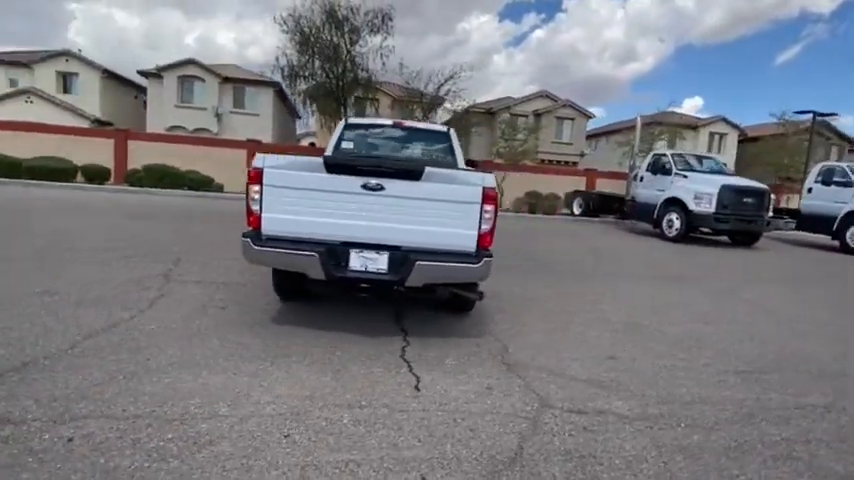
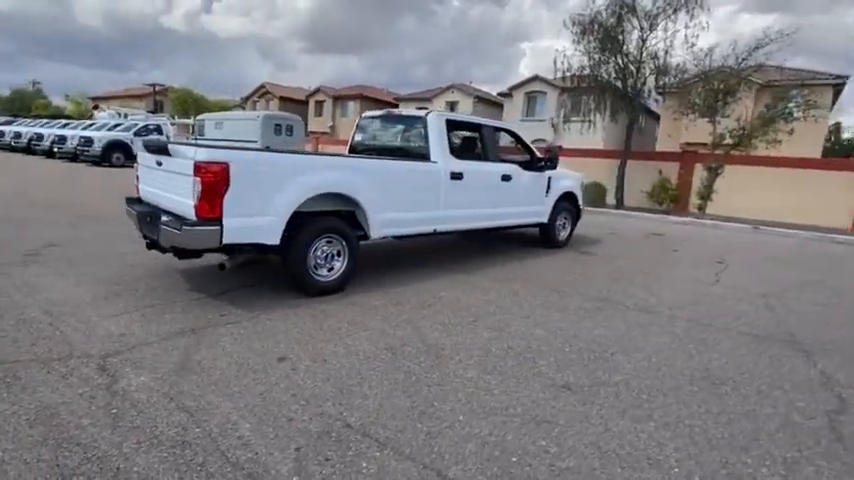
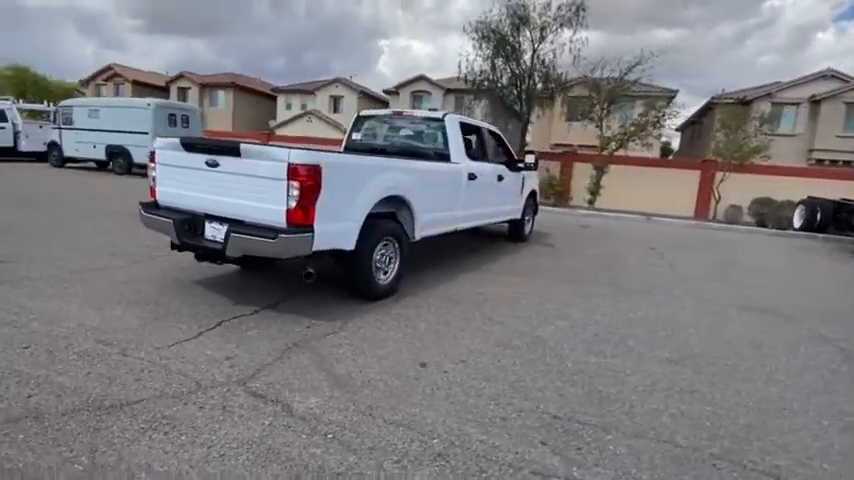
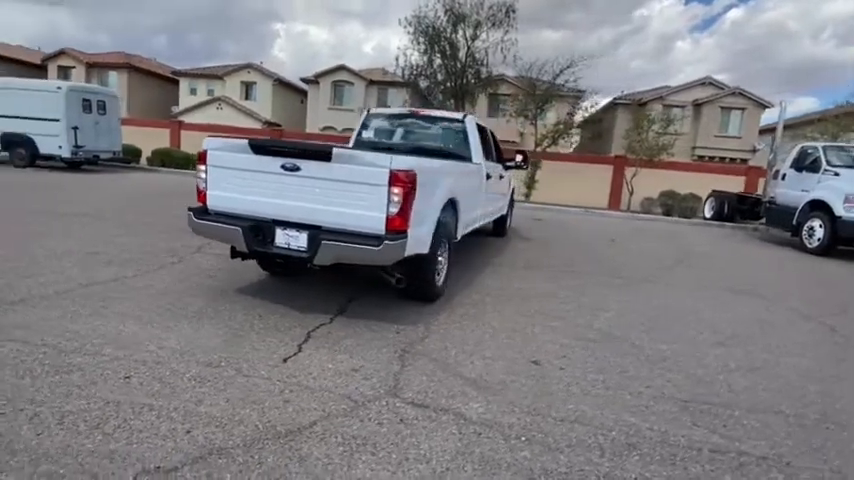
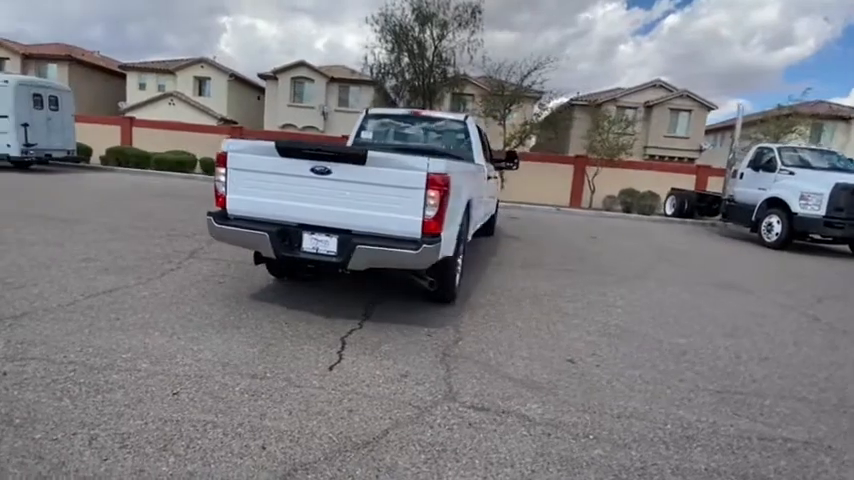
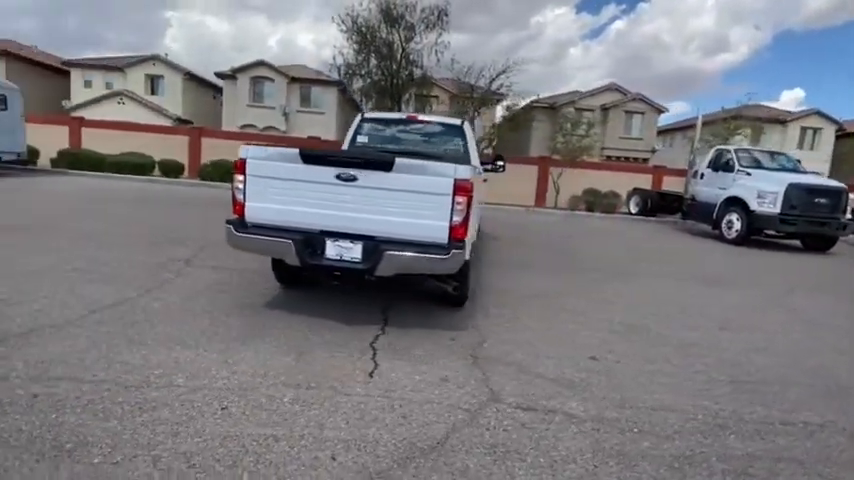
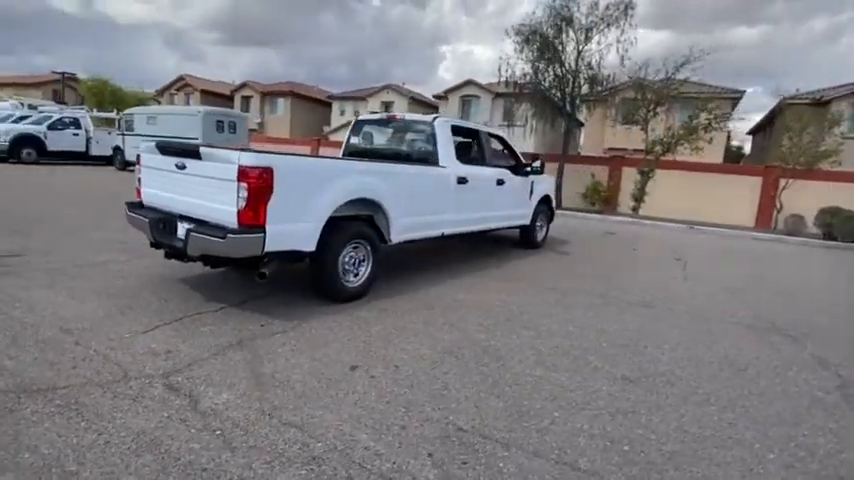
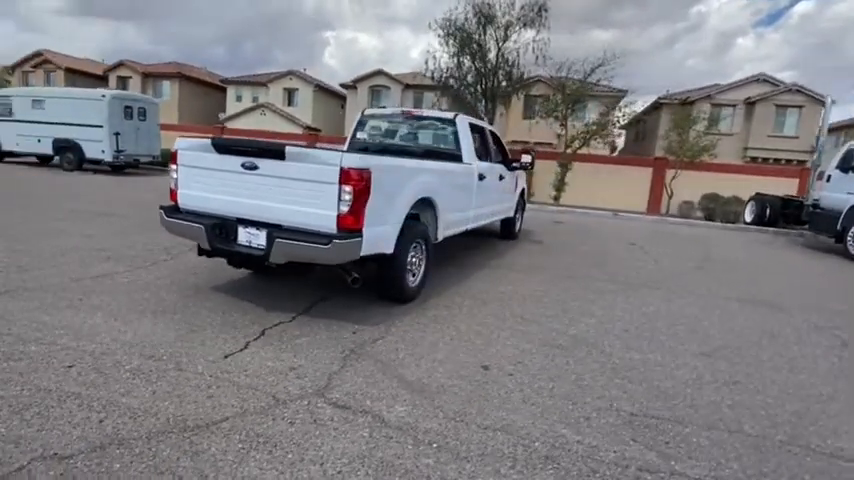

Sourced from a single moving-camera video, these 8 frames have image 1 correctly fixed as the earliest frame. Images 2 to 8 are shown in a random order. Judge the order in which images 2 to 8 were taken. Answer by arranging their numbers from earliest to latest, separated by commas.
6, 5, 4, 8, 3, 7, 2
